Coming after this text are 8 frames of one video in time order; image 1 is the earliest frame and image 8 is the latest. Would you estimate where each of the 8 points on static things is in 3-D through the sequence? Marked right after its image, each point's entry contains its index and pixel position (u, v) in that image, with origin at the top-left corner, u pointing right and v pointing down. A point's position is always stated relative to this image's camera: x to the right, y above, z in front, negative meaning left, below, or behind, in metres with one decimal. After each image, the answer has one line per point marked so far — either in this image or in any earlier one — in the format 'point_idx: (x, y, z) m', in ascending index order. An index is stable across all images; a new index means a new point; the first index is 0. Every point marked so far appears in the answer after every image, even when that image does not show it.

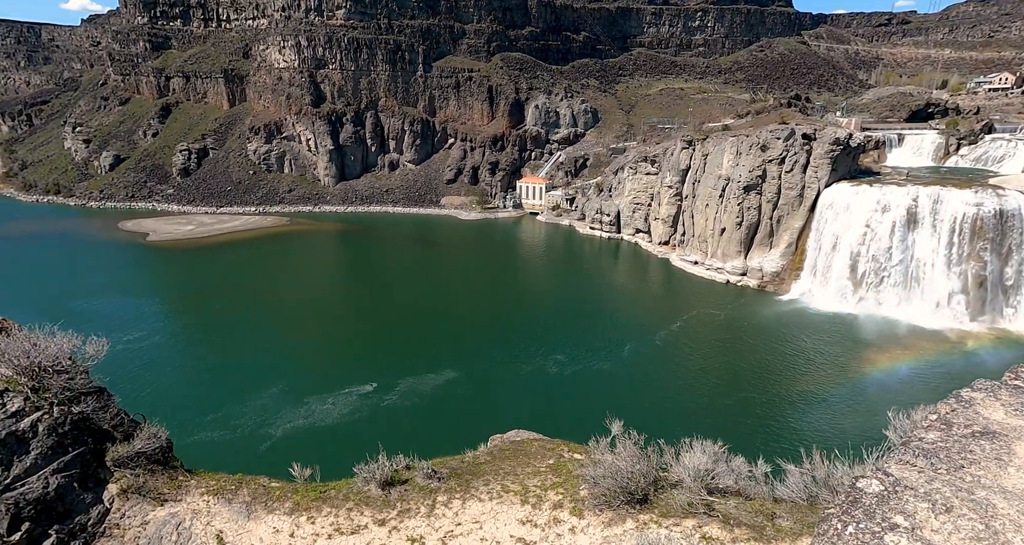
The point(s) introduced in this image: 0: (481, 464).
0: (-0.8, -4.2, +13.1) m
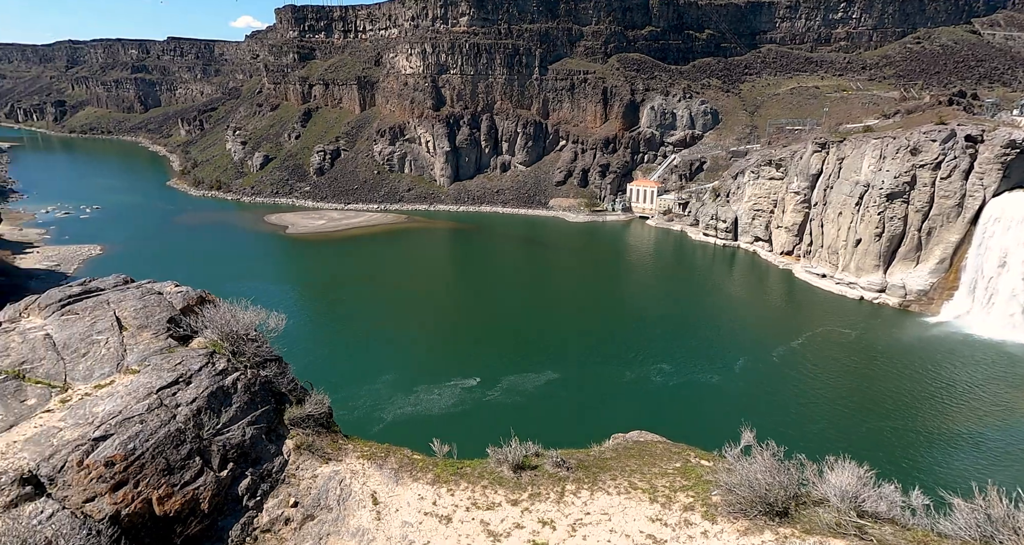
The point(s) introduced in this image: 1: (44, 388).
0: (+2.1, -4.2, +13.6) m
1: (-8.3, -2.0, +10.7) m
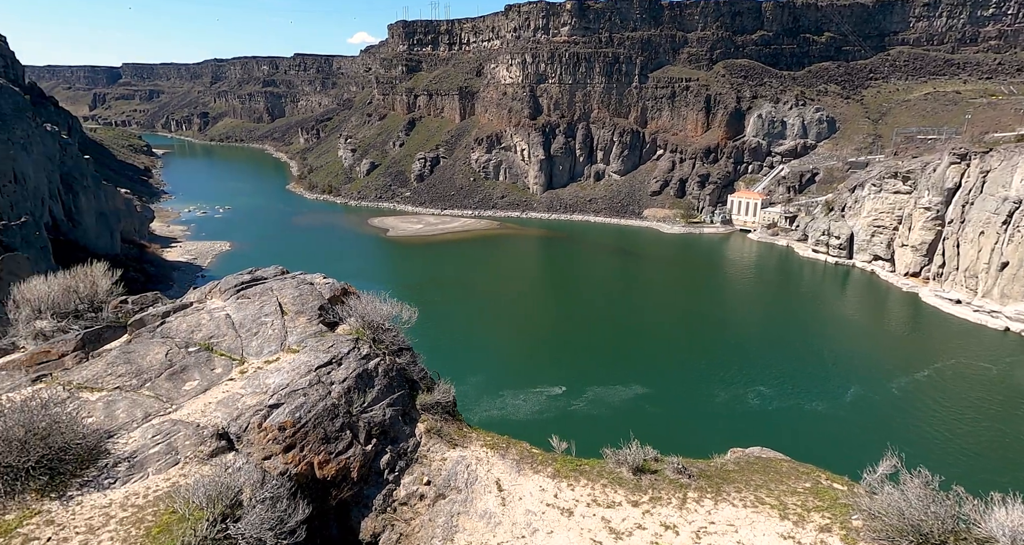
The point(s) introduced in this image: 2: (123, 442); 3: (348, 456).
0: (+4.8, -4.4, +13.4) m
1: (-5.8, -1.8, +12.3) m
2: (-5.7, -2.5, +9.2) m
3: (-2.8, -3.0, +10.0) m
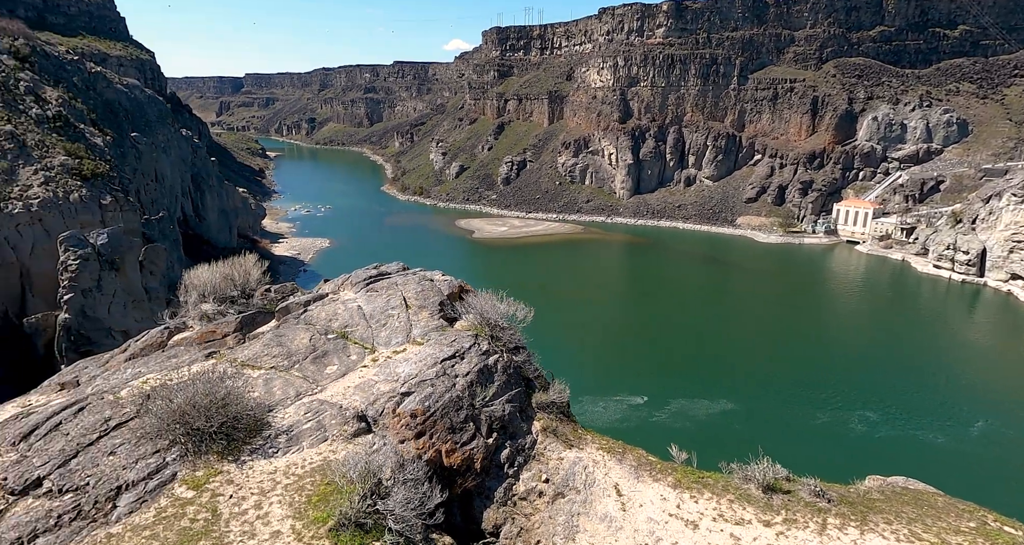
0: (+7.3, -4.5, +12.3) m
1: (-3.3, -1.6, +13.1) m
2: (-3.7, -2.3, +9.9) m
3: (-0.7, -2.9, +10.3) m
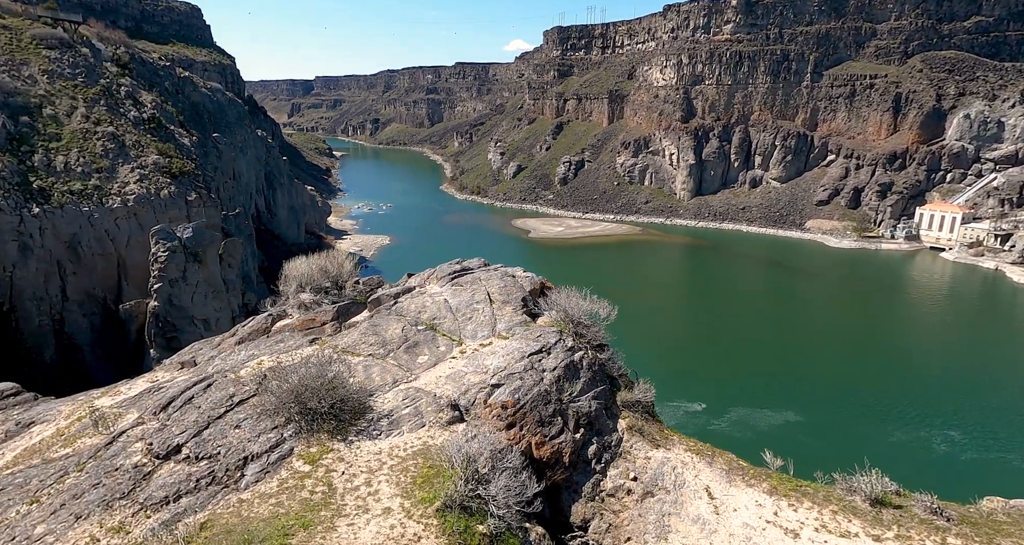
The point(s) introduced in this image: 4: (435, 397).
0: (+8.9, -4.6, +11.4) m
1: (-1.4, -1.5, +13.5) m
2: (-2.2, -2.2, +10.4) m
3: (+0.8, -2.9, +10.4) m
4: (-1.3, -2.1, +10.5) m
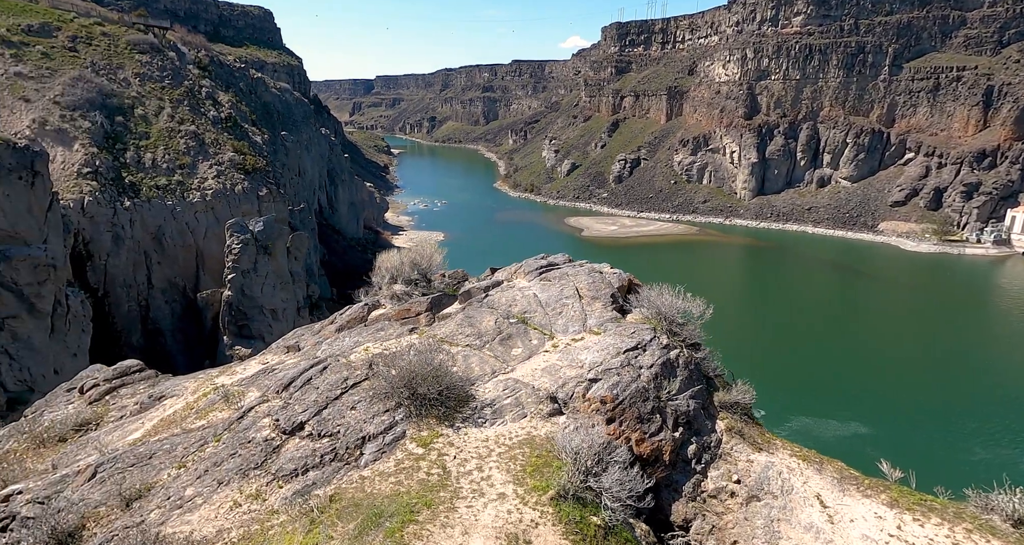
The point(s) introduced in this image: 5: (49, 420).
0: (+10.6, -4.7, +10.3) m
1: (+0.7, -1.4, +13.6) m
2: (-0.5, -2.1, +10.7) m
3: (+2.5, -2.8, +10.3) m
4: (+0.4, -2.0, +10.6) m
5: (-8.7, -2.7, +11.2) m
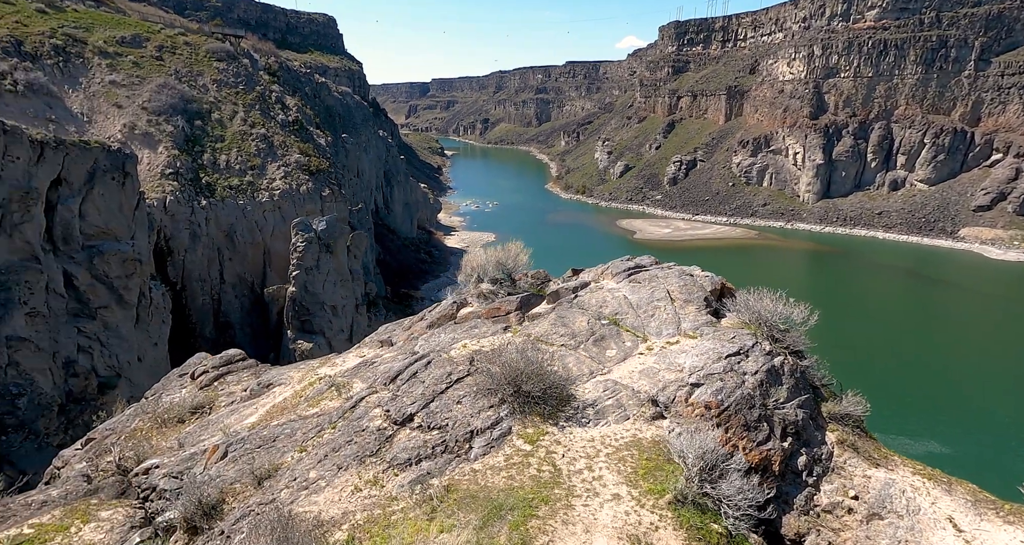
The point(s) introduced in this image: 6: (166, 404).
0: (+12.1, -4.9, +8.9) m
1: (+2.8, -1.4, +13.4) m
2: (+1.2, -2.1, +10.6) m
3: (+4.1, -2.9, +9.9) m
4: (+2.1, -2.0, +10.5) m
5: (-6.8, -2.6, +12.2) m
6: (-6.8, -2.6, +12.0) m
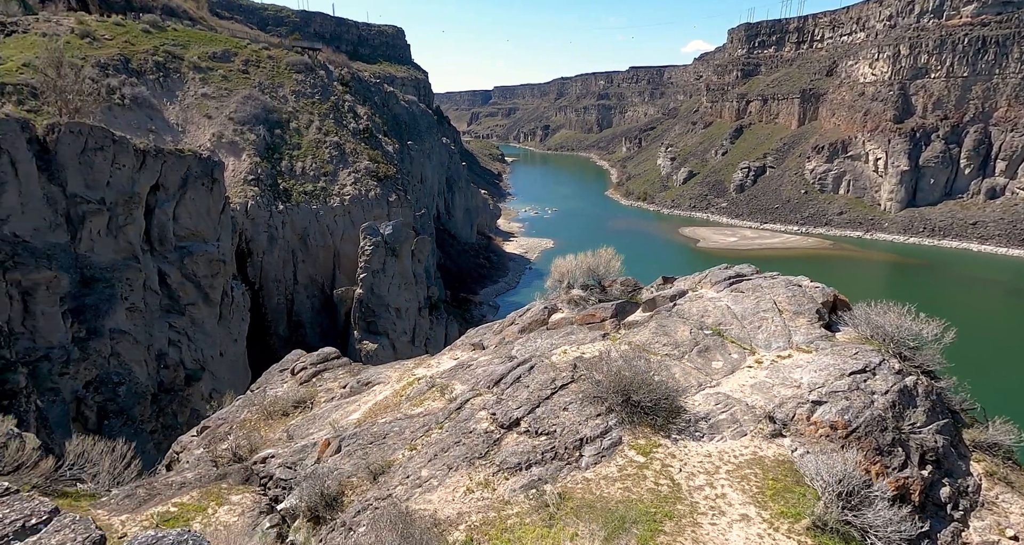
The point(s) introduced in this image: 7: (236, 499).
0: (+13.5, -5.2, +6.9) m
1: (+4.9, -1.6, +12.7) m
2: (+3.0, -2.2, +10.1) m
3: (+5.7, -3.0, +9.0) m
4: (+3.8, -2.1, +9.9) m
5: (-4.8, -2.5, +12.7) m
6: (-4.8, -2.6, +12.6) m
7: (-4.3, -3.5, +9.4) m
